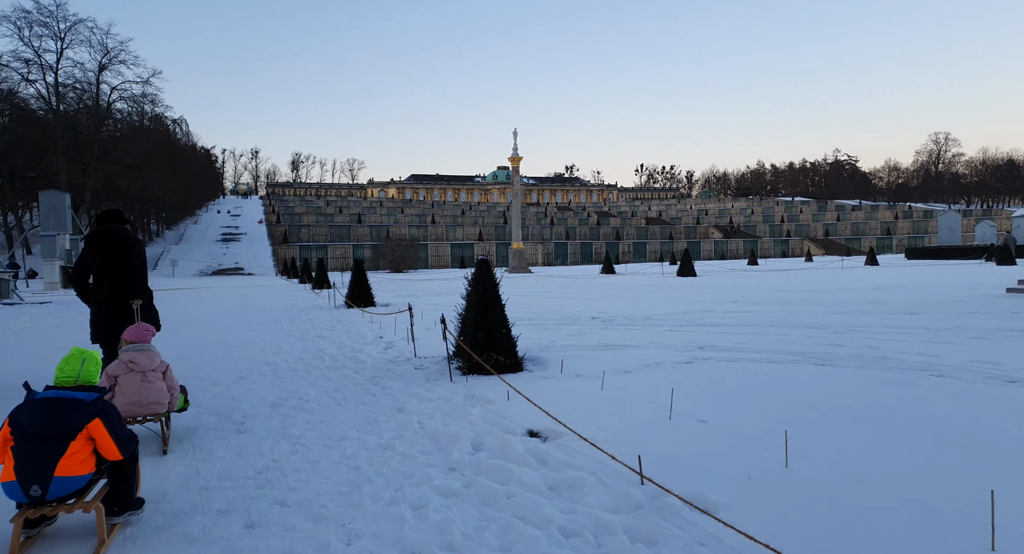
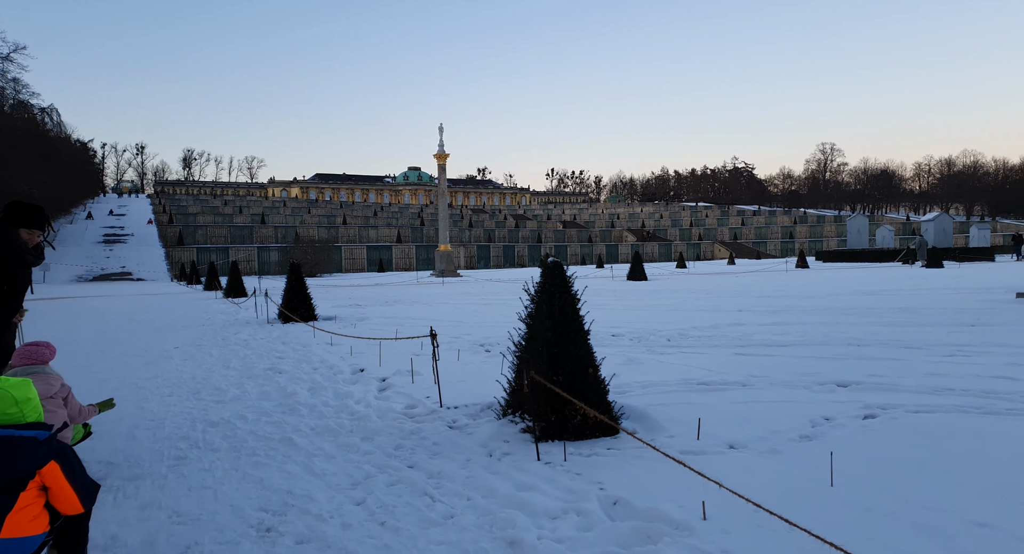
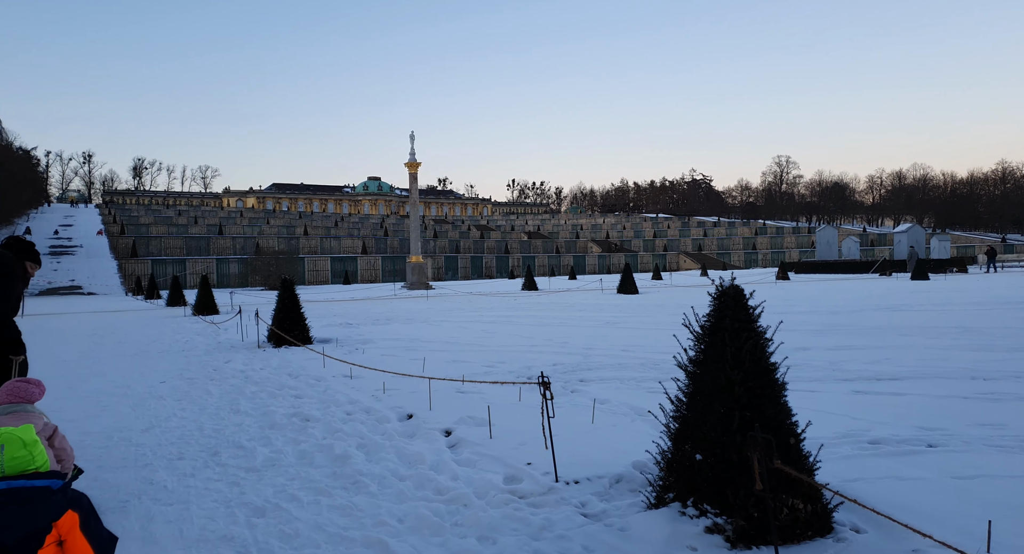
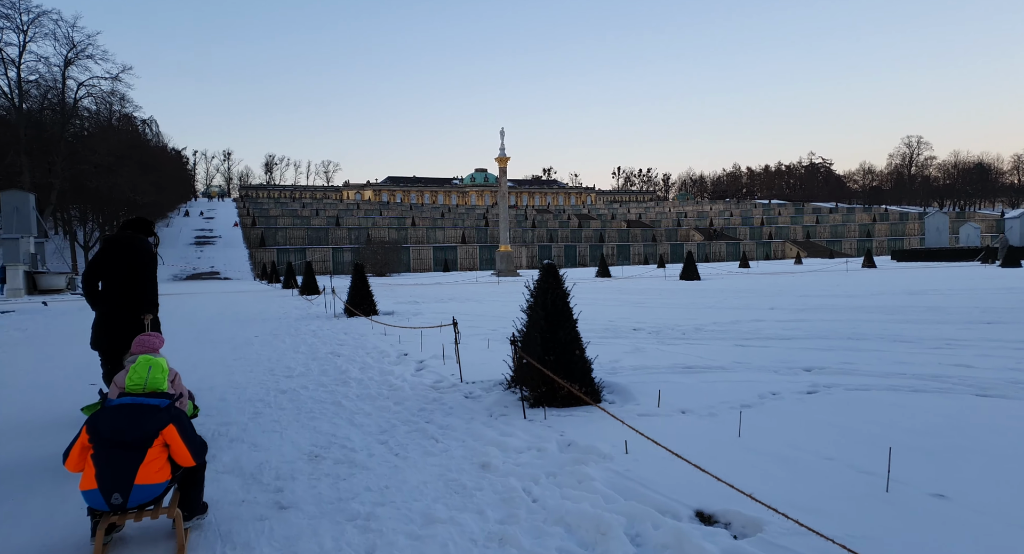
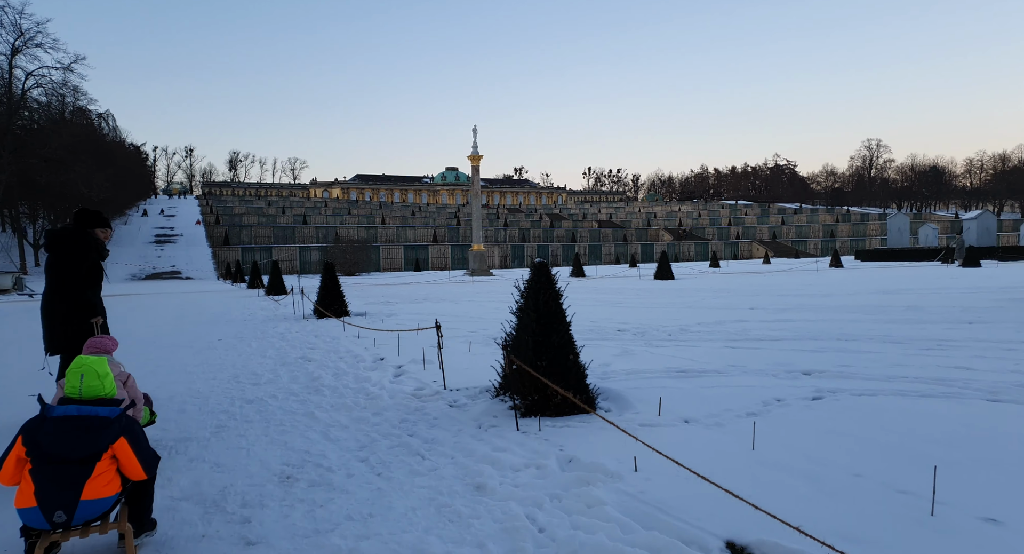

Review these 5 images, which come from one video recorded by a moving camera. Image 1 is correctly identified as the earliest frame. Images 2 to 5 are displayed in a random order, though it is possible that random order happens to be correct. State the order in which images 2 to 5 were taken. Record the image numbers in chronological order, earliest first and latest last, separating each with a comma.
4, 5, 2, 3
